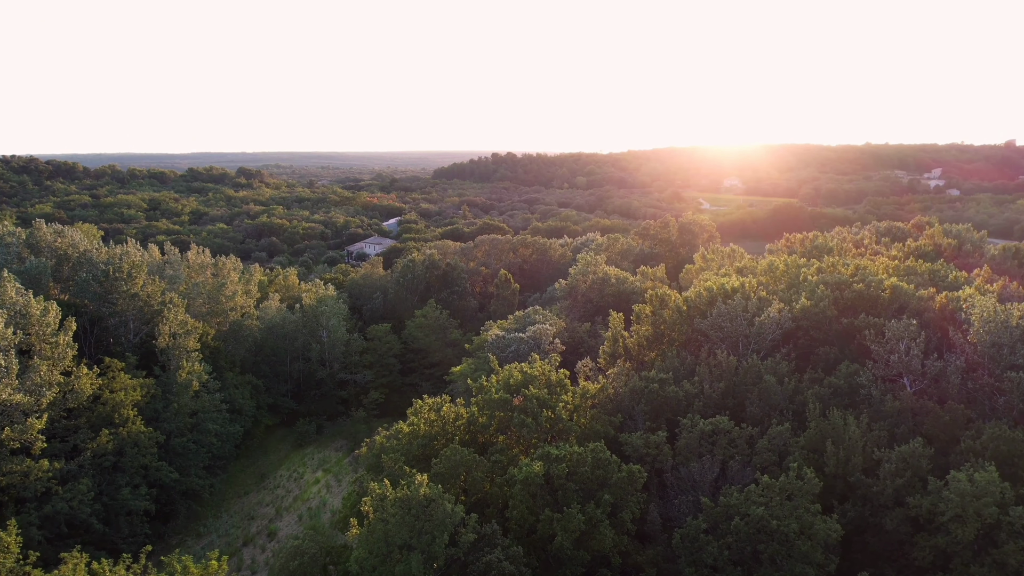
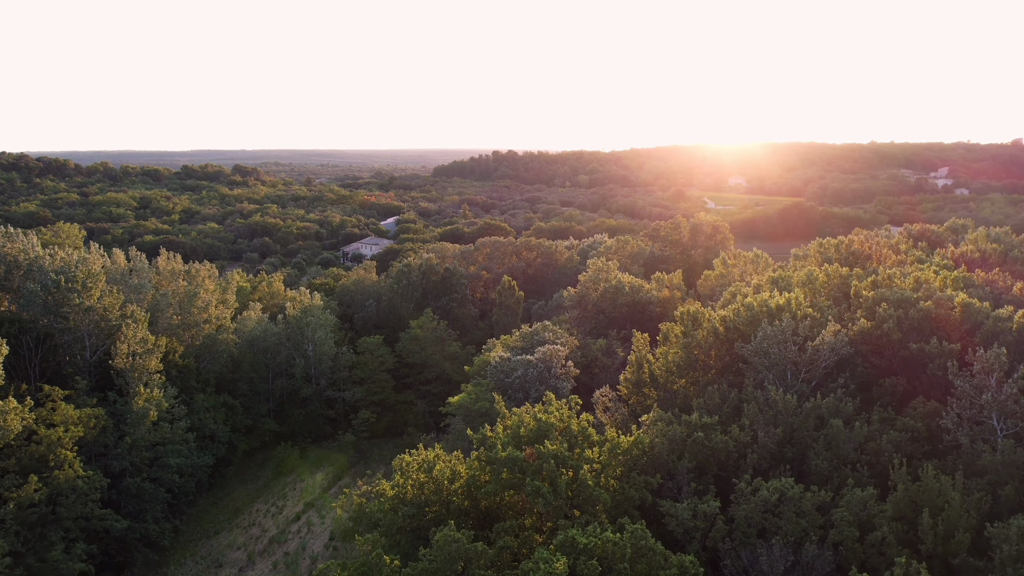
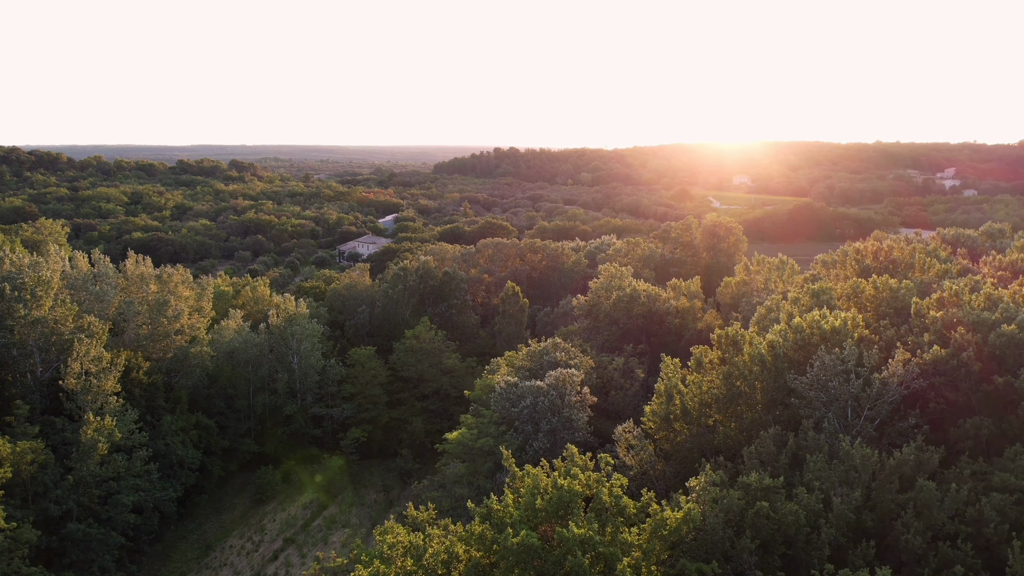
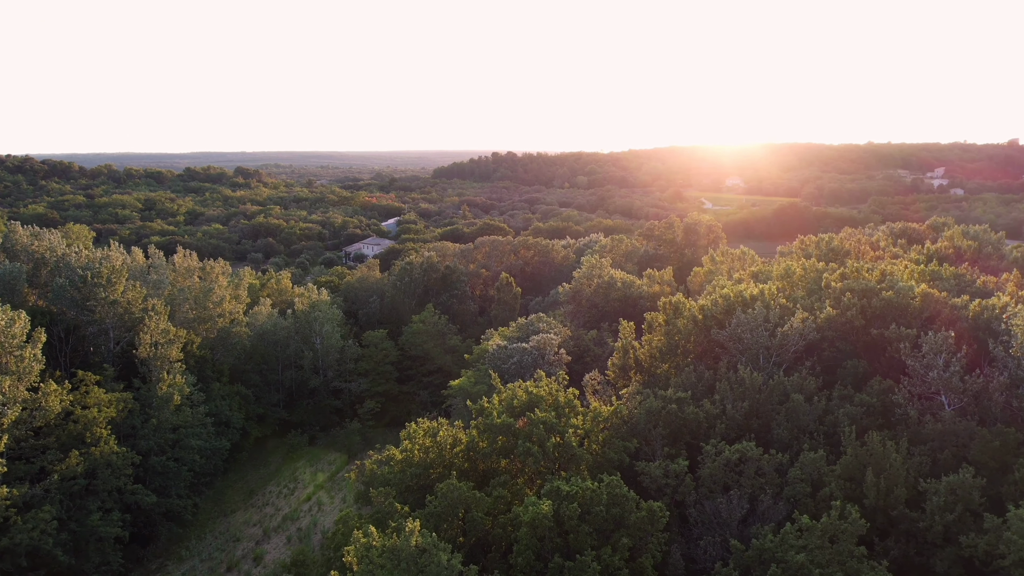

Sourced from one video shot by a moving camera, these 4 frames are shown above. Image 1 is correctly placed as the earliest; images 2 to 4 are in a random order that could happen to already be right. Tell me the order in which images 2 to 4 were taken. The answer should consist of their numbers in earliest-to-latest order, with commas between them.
4, 2, 3
